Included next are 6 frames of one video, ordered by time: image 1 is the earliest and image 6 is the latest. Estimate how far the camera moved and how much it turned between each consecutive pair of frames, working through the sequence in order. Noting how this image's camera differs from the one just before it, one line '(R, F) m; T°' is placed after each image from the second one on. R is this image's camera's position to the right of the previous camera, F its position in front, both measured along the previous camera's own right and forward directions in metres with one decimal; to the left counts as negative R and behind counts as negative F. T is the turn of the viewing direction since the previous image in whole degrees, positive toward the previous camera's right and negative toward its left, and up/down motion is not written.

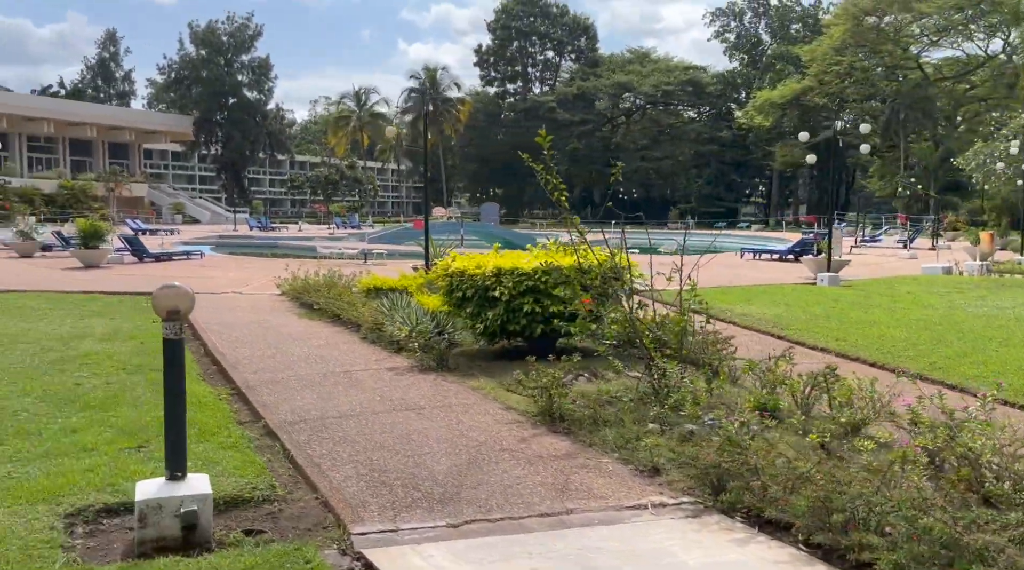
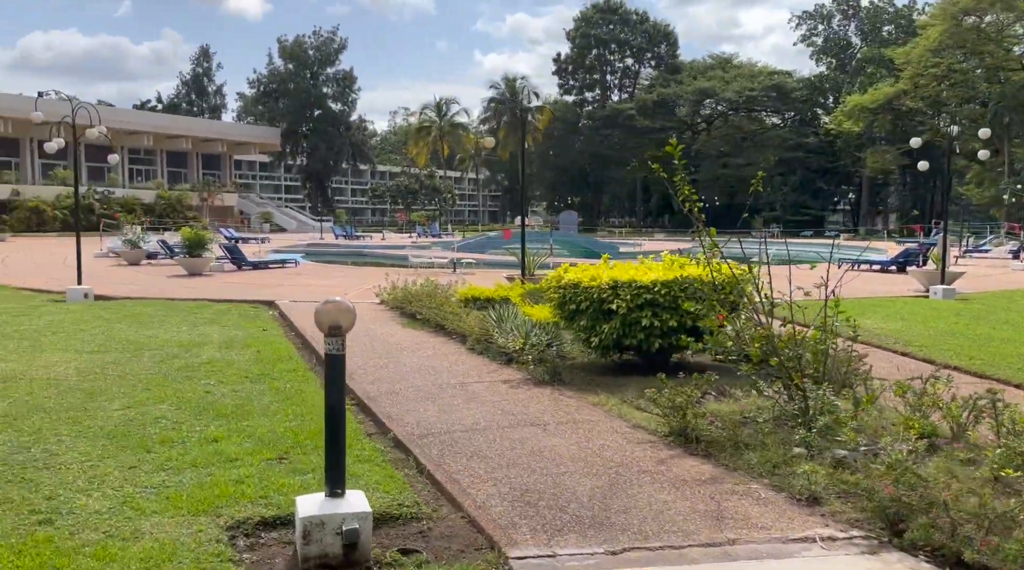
(-0.3, +0.1) m; -5°
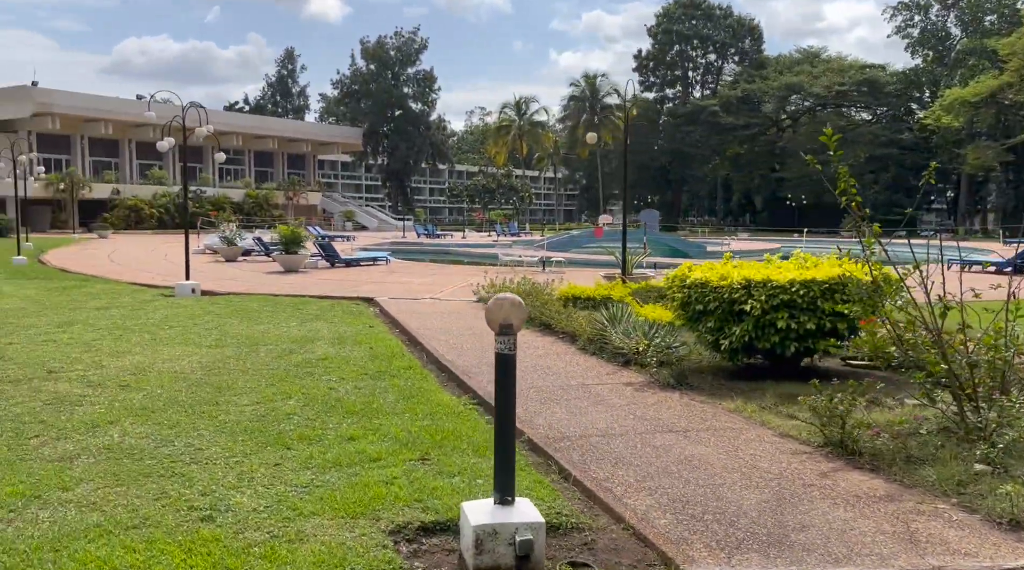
(-0.4, +0.2) m; -5°
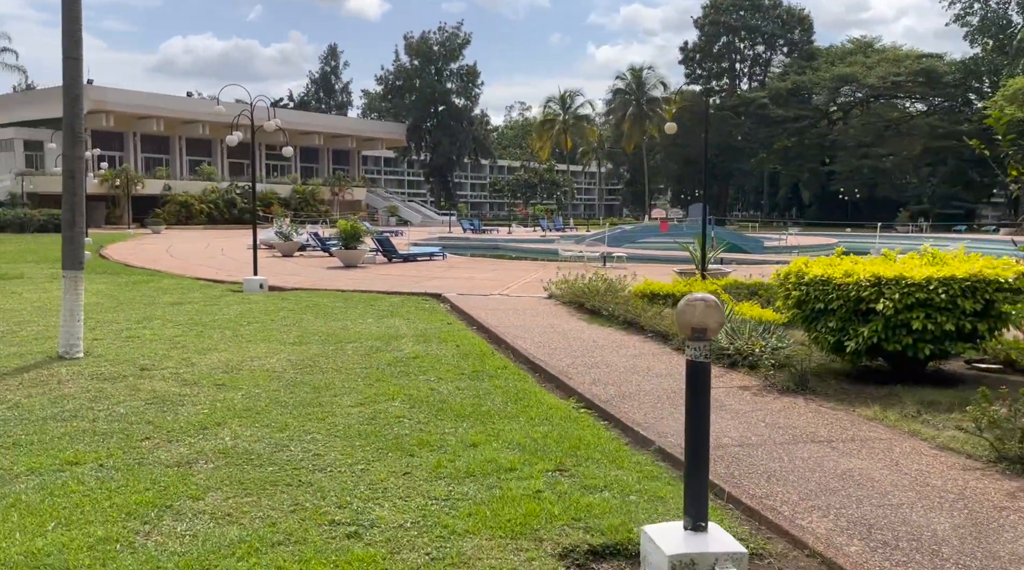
(-0.5, +0.4) m; -3°
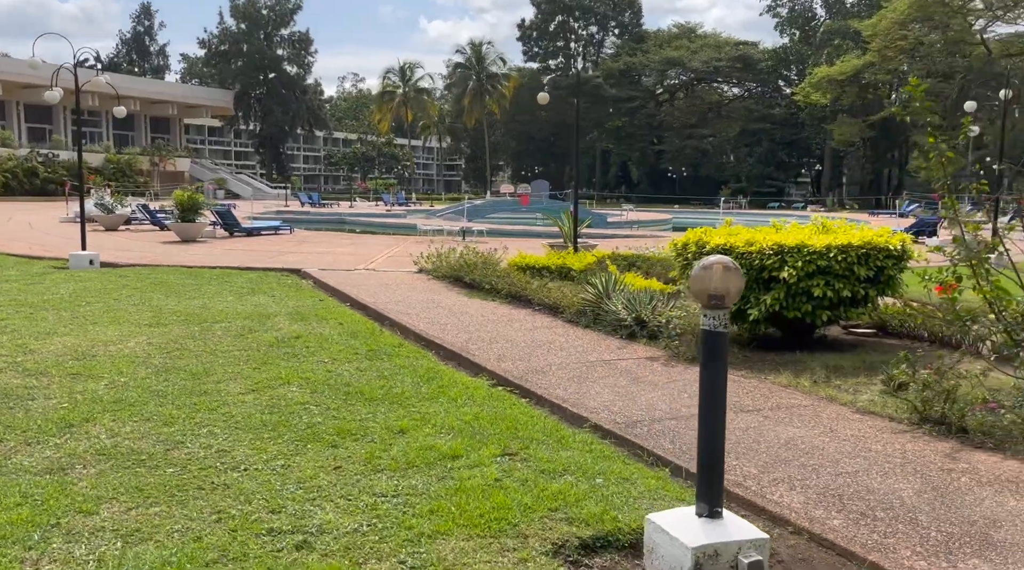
(-0.5, +0.5) m; +10°
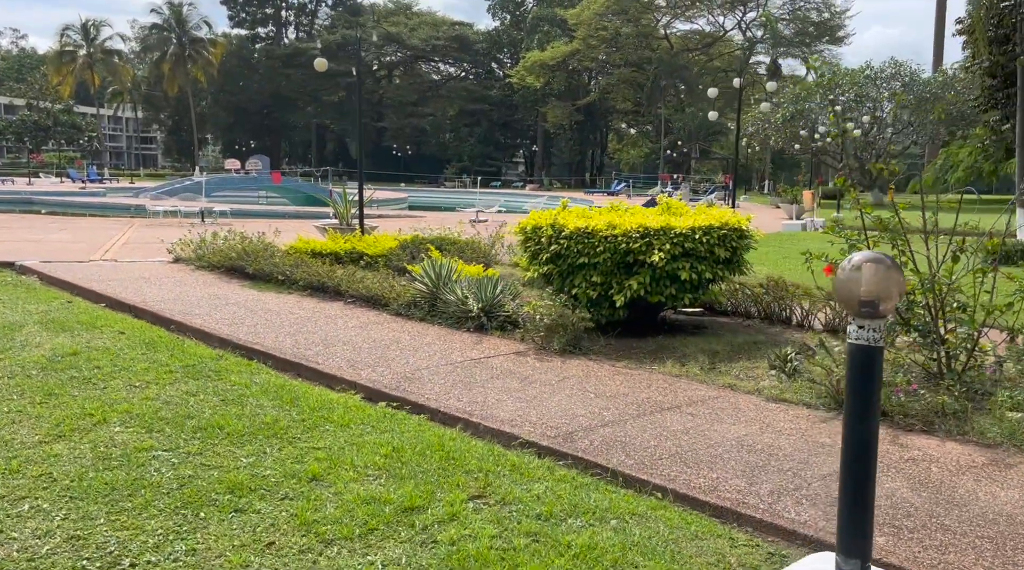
(-0.9, +1.0) m; +17°
